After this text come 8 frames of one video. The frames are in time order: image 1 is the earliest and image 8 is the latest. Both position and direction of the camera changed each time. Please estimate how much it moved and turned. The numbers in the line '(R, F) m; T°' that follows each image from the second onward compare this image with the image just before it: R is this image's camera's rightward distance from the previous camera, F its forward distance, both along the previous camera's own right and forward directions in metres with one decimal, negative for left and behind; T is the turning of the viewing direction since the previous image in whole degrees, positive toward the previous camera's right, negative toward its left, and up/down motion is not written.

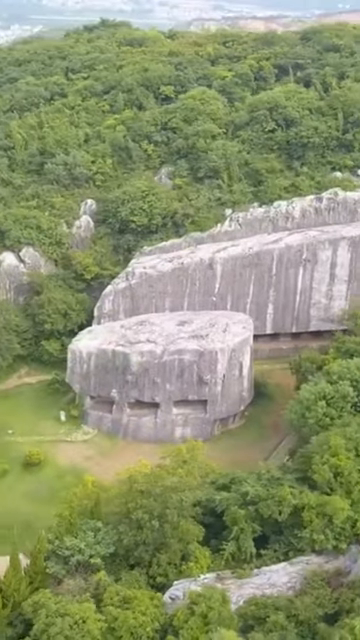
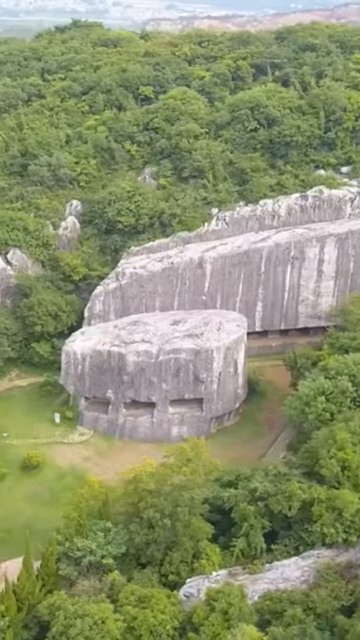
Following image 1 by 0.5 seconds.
(-1.4, -0.1) m; +3°
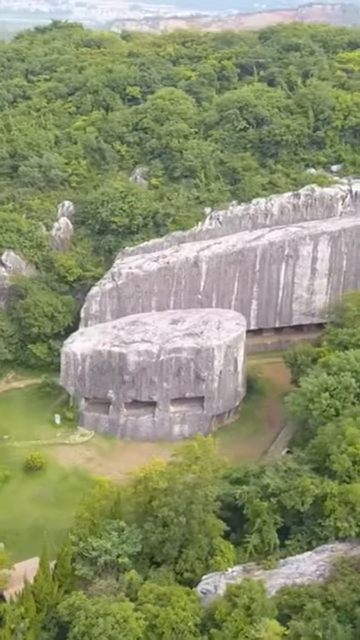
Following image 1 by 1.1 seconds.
(-1.2, -0.1) m; +3°
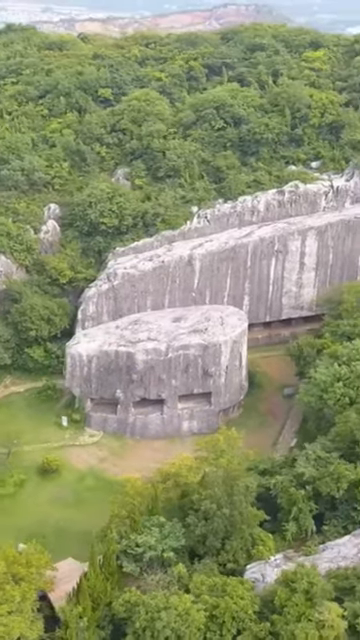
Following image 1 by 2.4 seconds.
(-3.3, -0.2) m; +7°
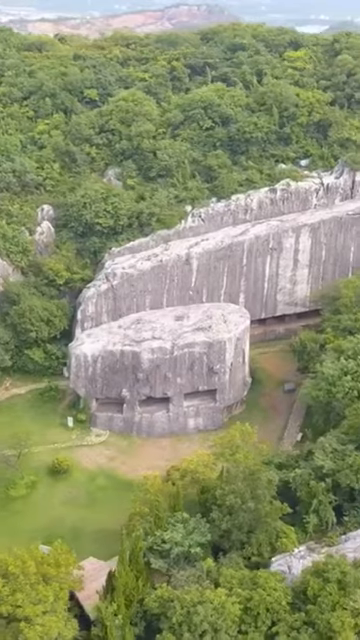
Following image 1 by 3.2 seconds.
(-2.0, -0.2) m; +4°
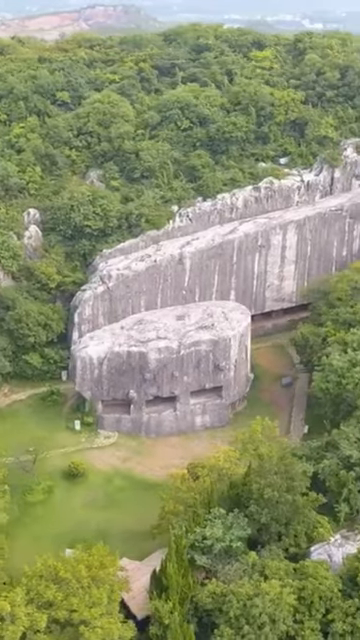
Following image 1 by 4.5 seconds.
(-3.3, 0.0) m; +7°
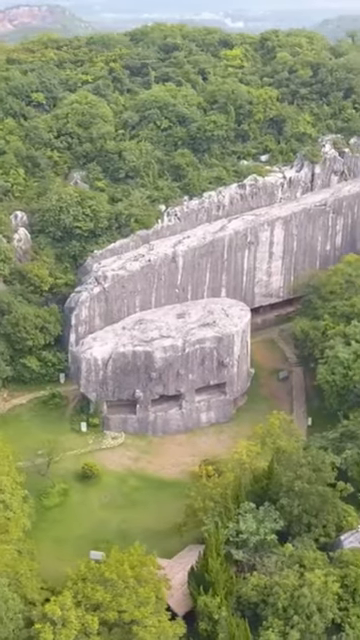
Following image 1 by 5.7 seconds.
(-3.0, 0.0) m; +6°
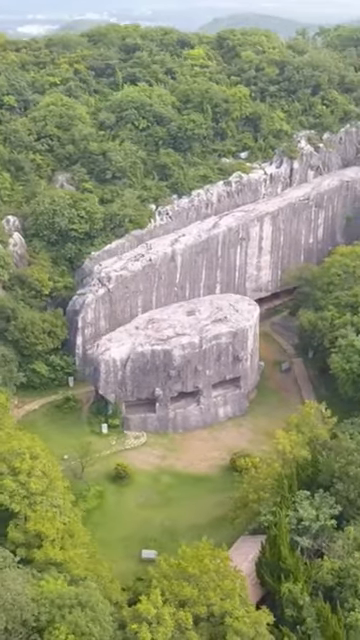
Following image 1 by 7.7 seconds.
(-4.8, +0.2) m; +10°
